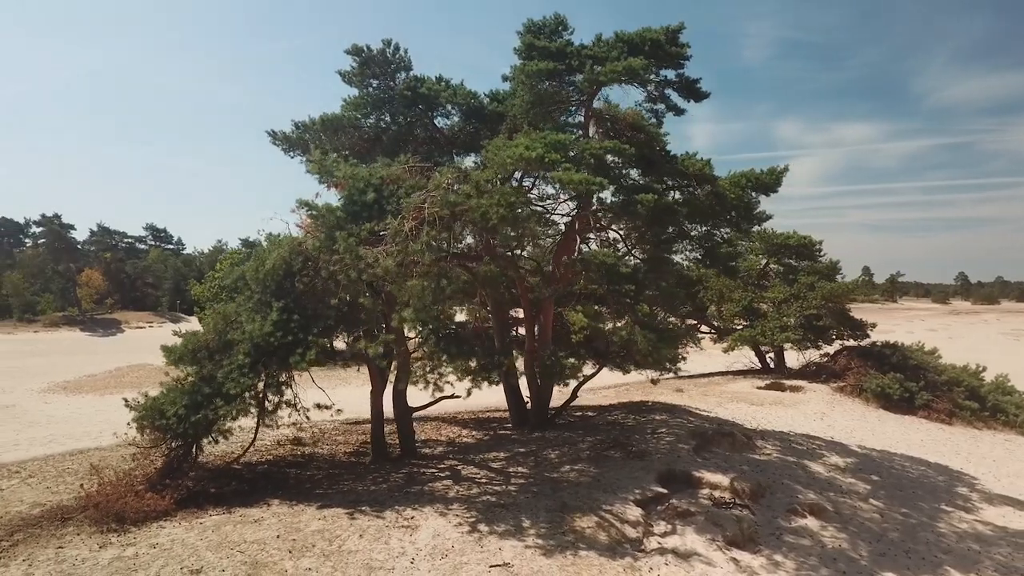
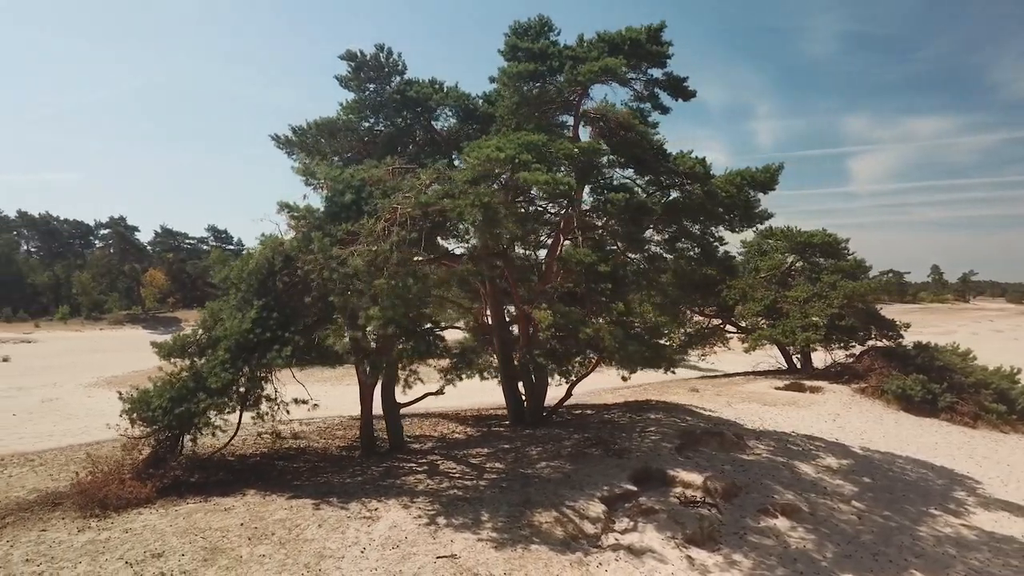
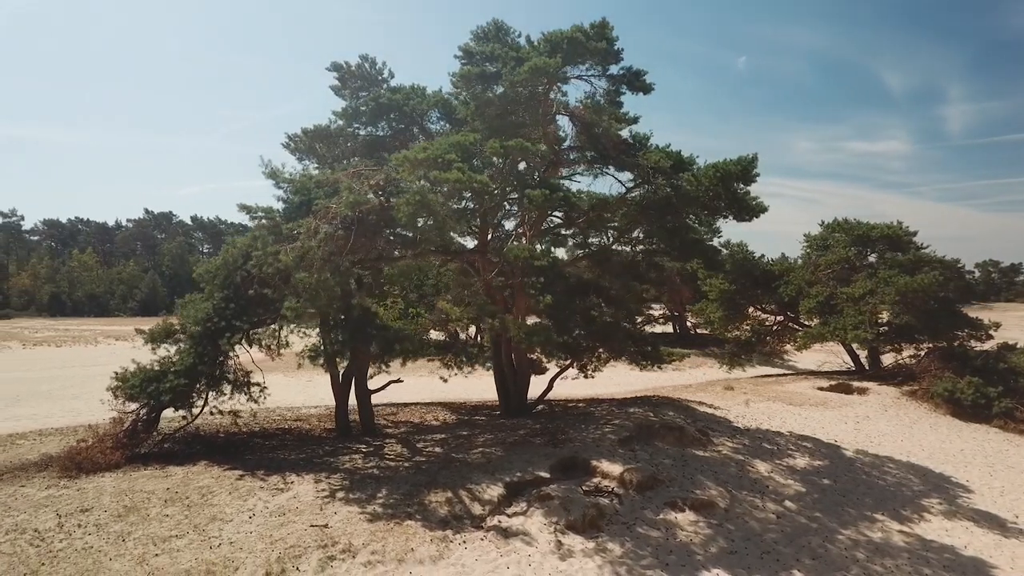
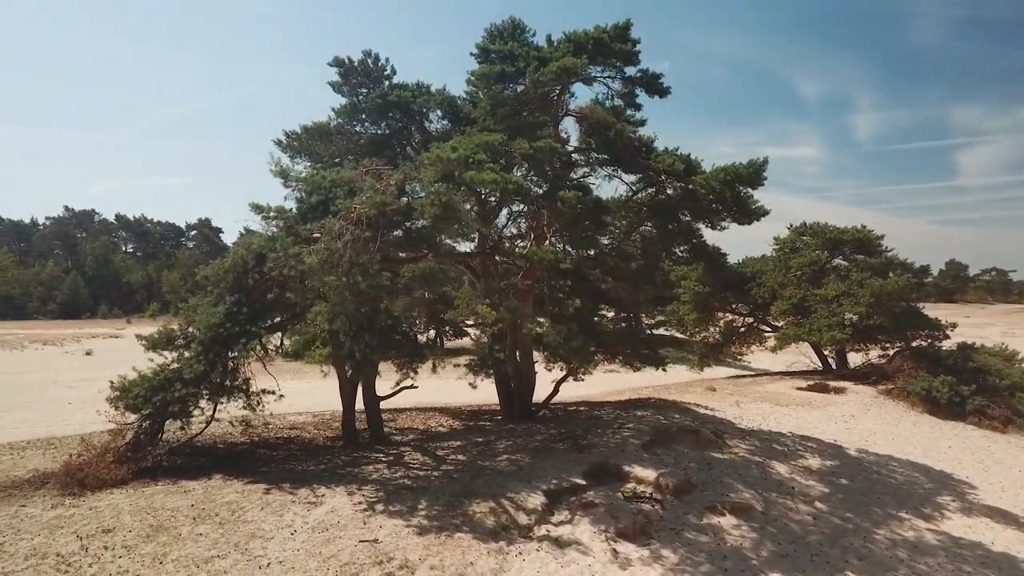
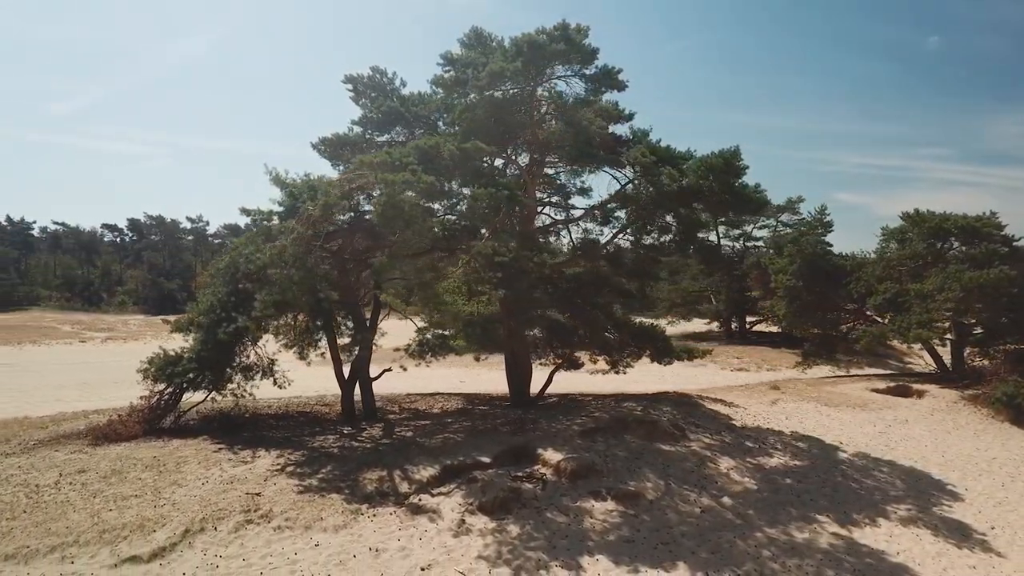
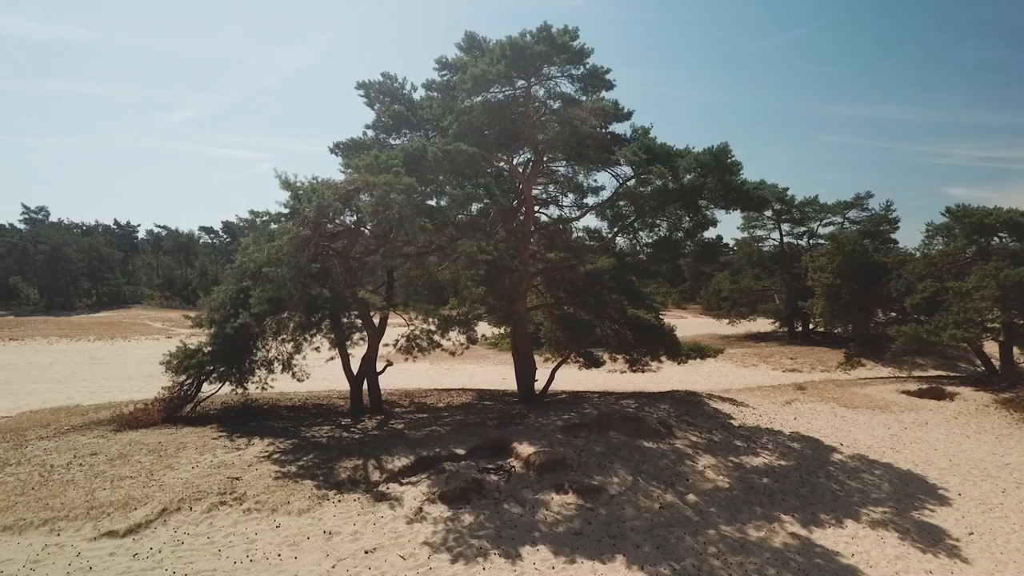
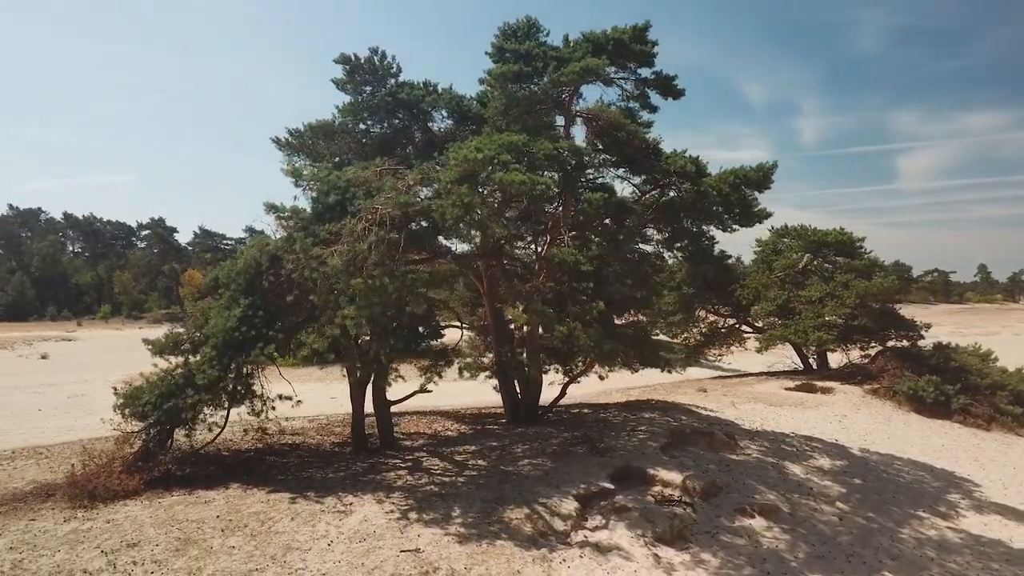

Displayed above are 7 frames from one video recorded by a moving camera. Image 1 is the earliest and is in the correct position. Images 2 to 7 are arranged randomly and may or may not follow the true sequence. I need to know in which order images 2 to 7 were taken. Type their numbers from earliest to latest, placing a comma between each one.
2, 7, 4, 3, 5, 6
